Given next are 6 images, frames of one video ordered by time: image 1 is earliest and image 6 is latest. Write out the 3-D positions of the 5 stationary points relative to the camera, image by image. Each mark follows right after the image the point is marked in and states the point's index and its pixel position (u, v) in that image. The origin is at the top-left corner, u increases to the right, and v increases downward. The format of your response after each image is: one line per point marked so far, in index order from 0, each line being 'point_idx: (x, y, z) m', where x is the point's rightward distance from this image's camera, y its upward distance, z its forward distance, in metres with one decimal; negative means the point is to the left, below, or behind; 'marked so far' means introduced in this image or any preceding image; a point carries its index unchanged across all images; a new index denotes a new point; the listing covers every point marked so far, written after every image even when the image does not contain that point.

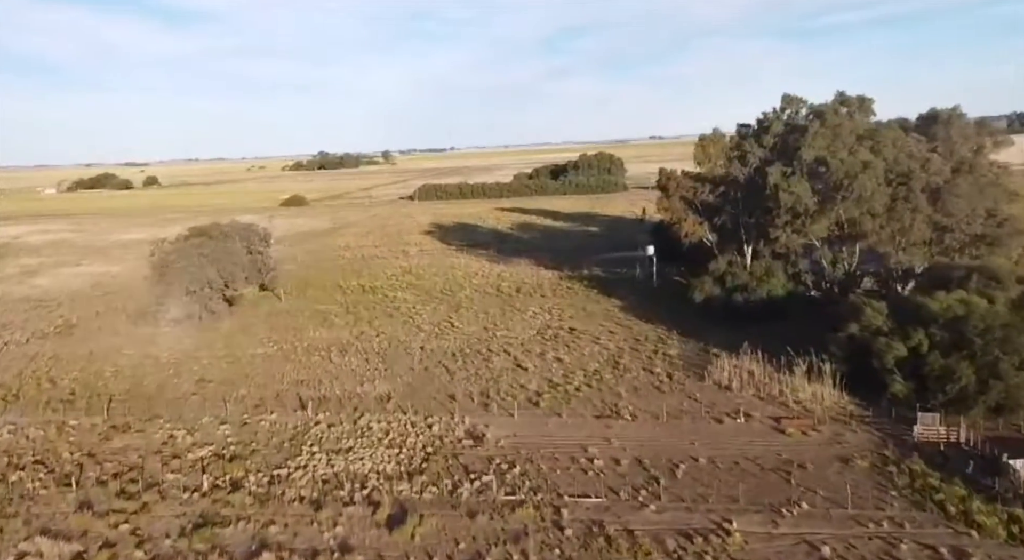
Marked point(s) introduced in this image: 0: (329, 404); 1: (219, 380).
0: (-5.3, -3.6, +17.4) m
1: (-9.5, -3.3, +19.7) m
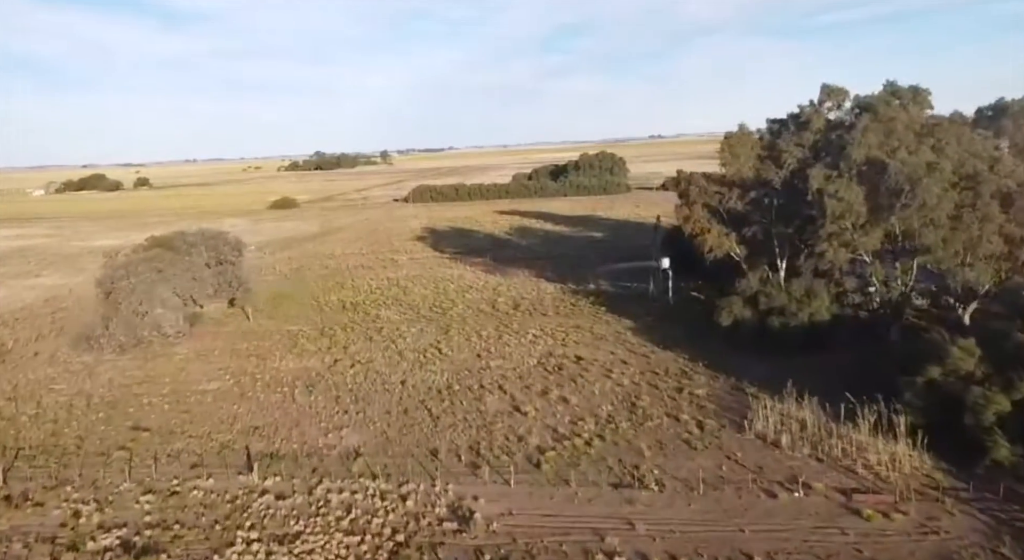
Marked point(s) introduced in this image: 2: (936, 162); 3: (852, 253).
0: (-5.4, -4.3, +14.1) m
1: (-9.6, -4.0, +16.4) m
2: (+12.0, +3.3, +17.1) m
3: (+10.4, +0.8, +18.4) m
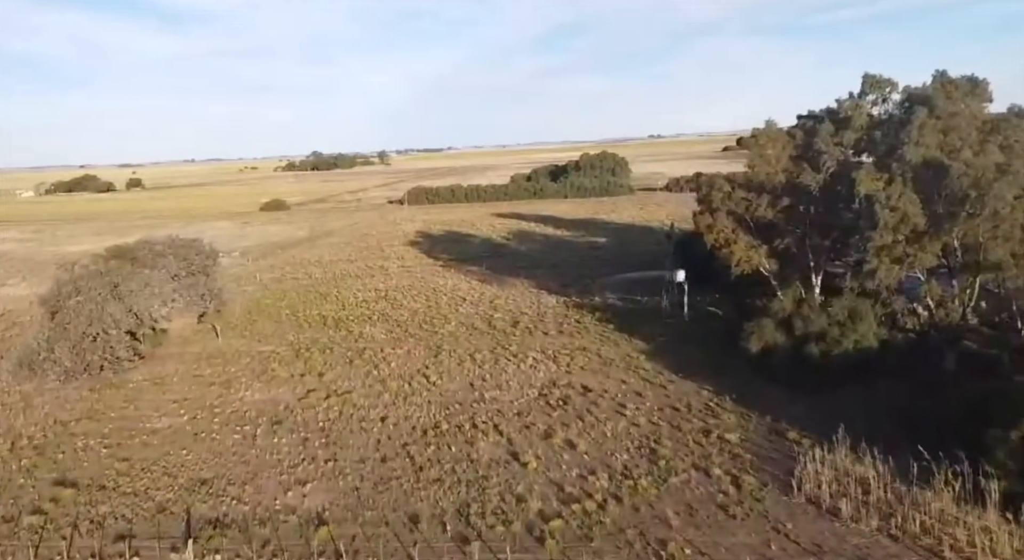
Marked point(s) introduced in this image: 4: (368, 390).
0: (-5.4, -4.8, +11.5) m
1: (-9.7, -4.5, +13.8) m
2: (+11.9, +2.8, +14.5) m
3: (+10.3, +0.3, +15.9) m
4: (-4.4, -3.3, +18.4) m
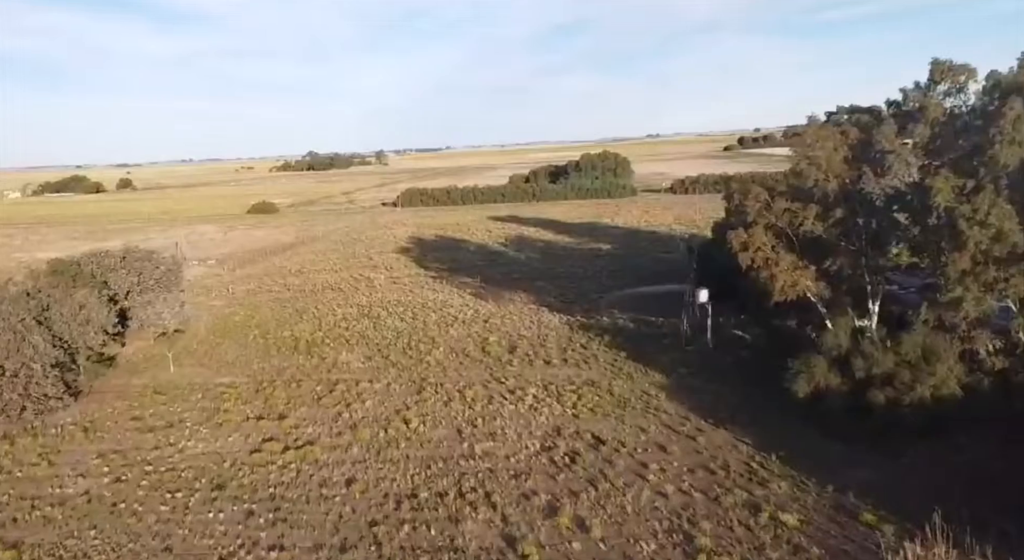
0: (-5.5, -5.5, +8.4) m
1: (-9.8, -5.2, +10.7) m
2: (+11.8, +2.1, +11.4) m
3: (+10.2, -0.4, +12.8) m
4: (-4.5, -4.0, +15.3) m
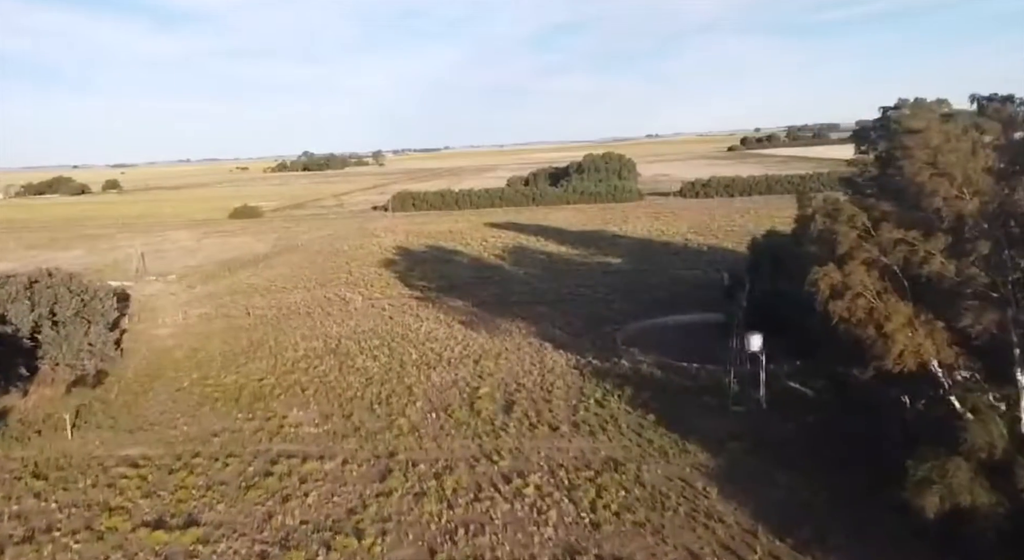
0: (-5.6, -6.6, +3.8) m
1: (-9.9, -6.3, +6.1) m
2: (+11.7, +1.0, +6.9) m
3: (+10.1, -1.5, +8.2) m
4: (-4.6, -5.1, +10.7) m
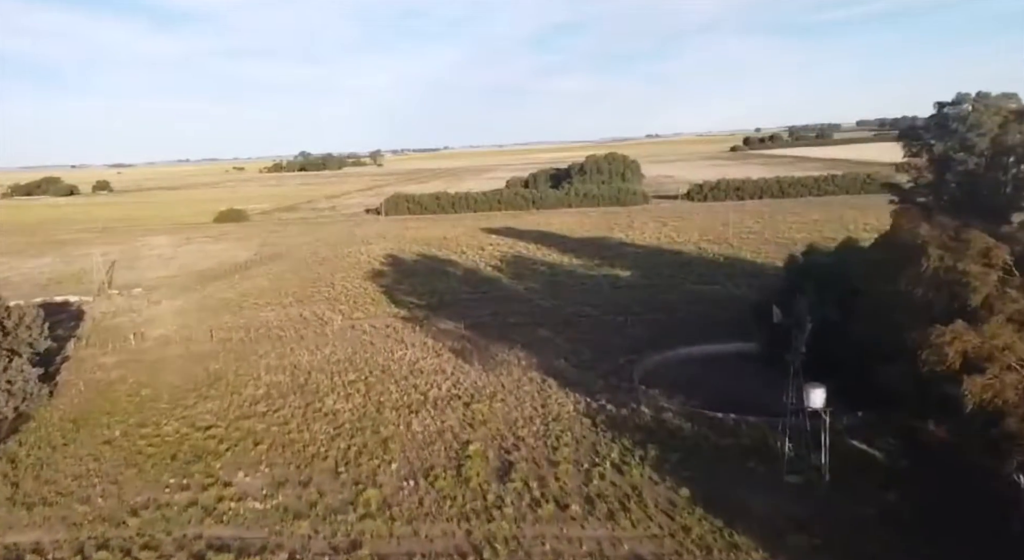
0: (-5.7, -7.4, +0.5) m
1: (-10.0, -7.1, +2.8) m
2: (+11.7, +0.3, +3.6) m
3: (+10.1, -2.2, +5.0) m
4: (-4.7, -5.8, +7.5) m
